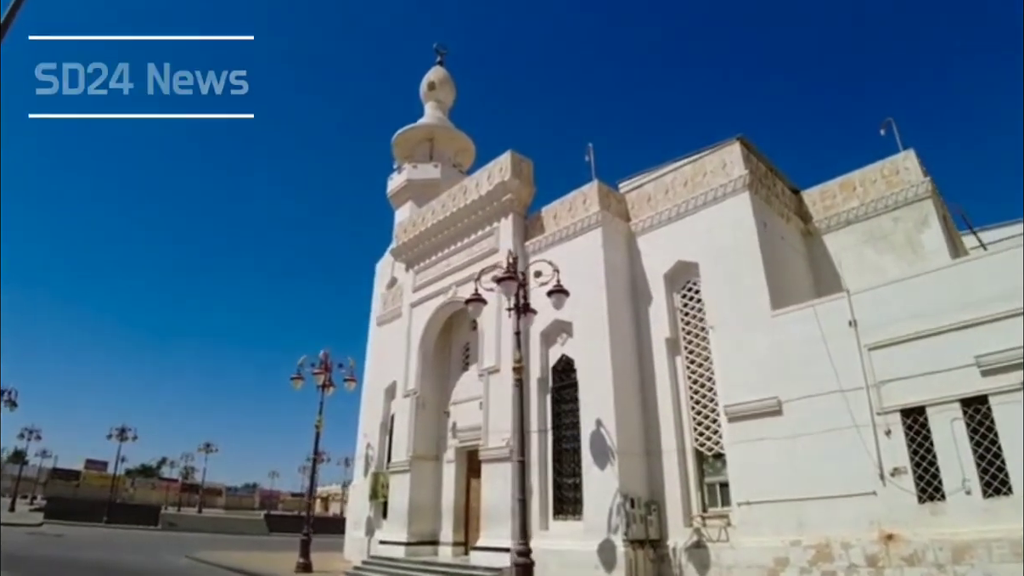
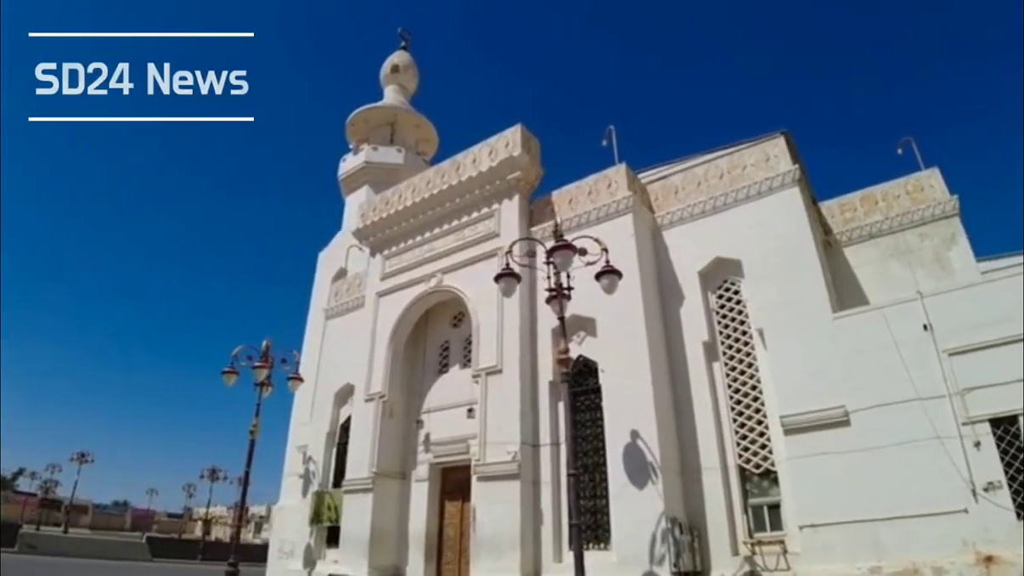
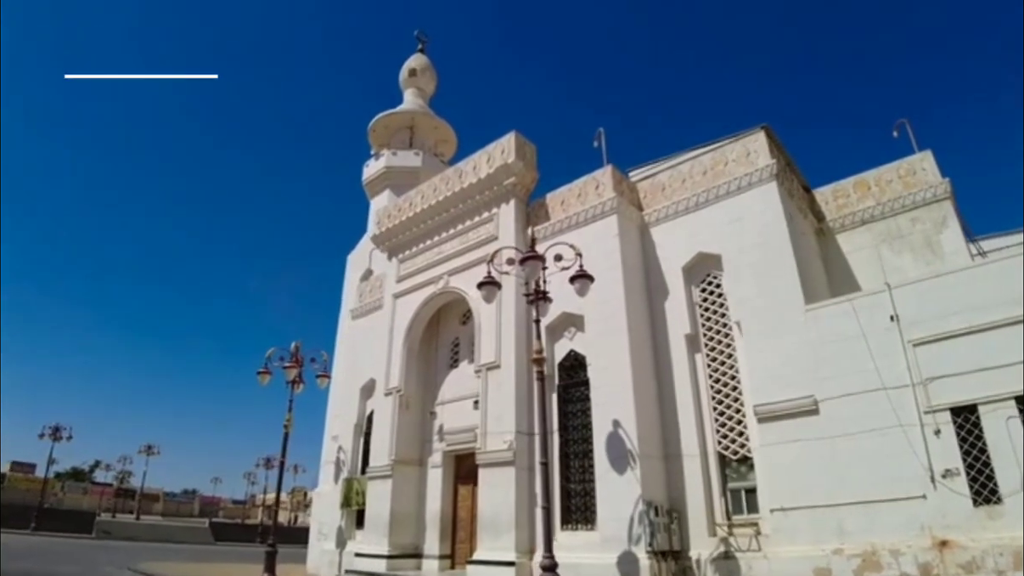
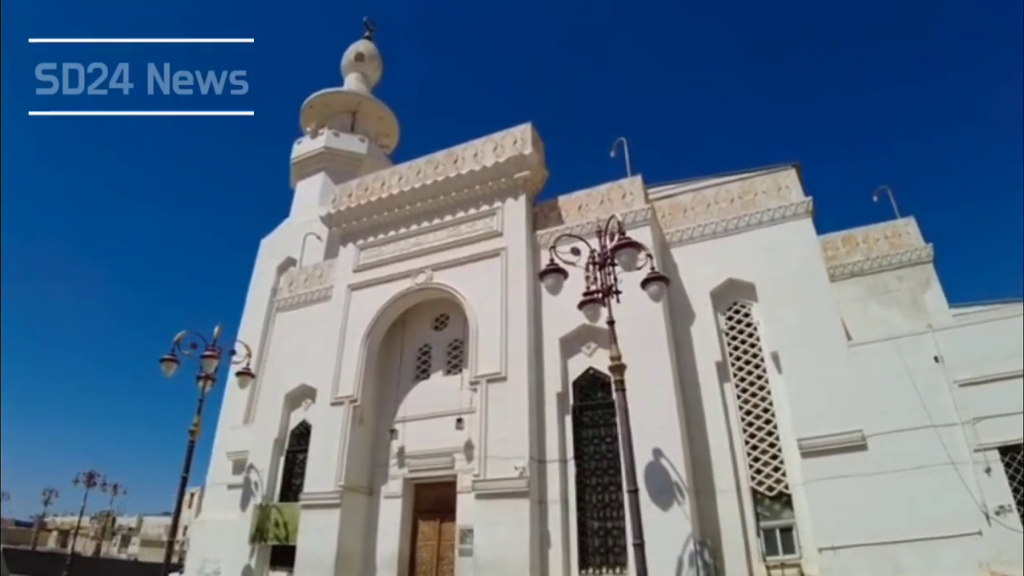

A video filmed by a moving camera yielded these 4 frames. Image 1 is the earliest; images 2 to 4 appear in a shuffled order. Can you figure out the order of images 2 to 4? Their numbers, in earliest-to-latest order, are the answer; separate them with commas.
3, 2, 4
